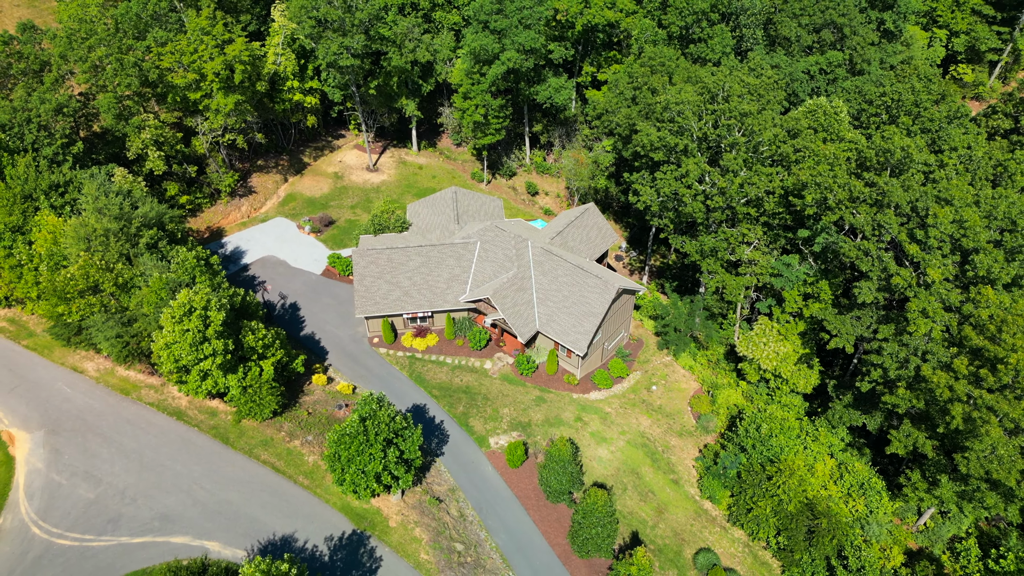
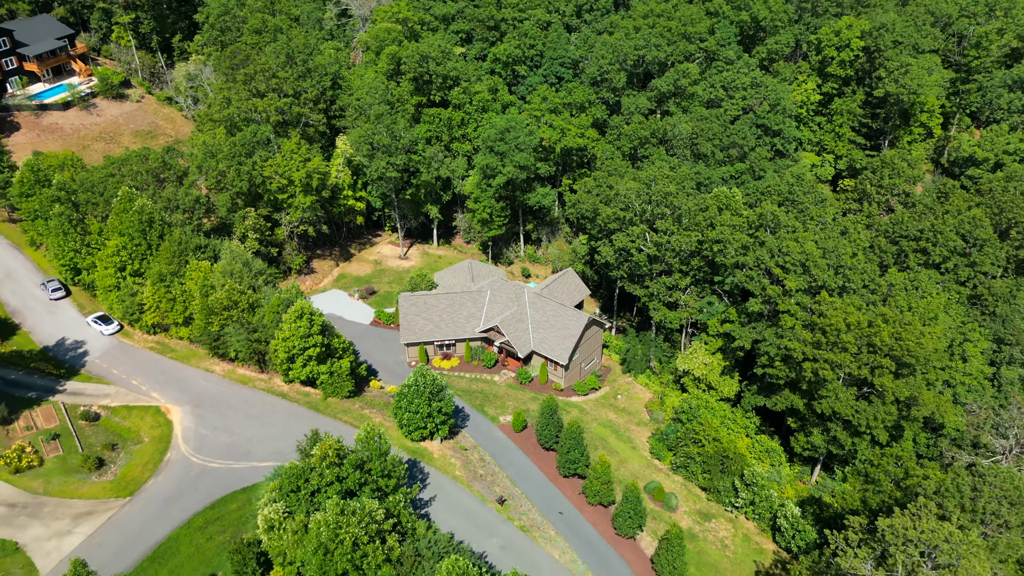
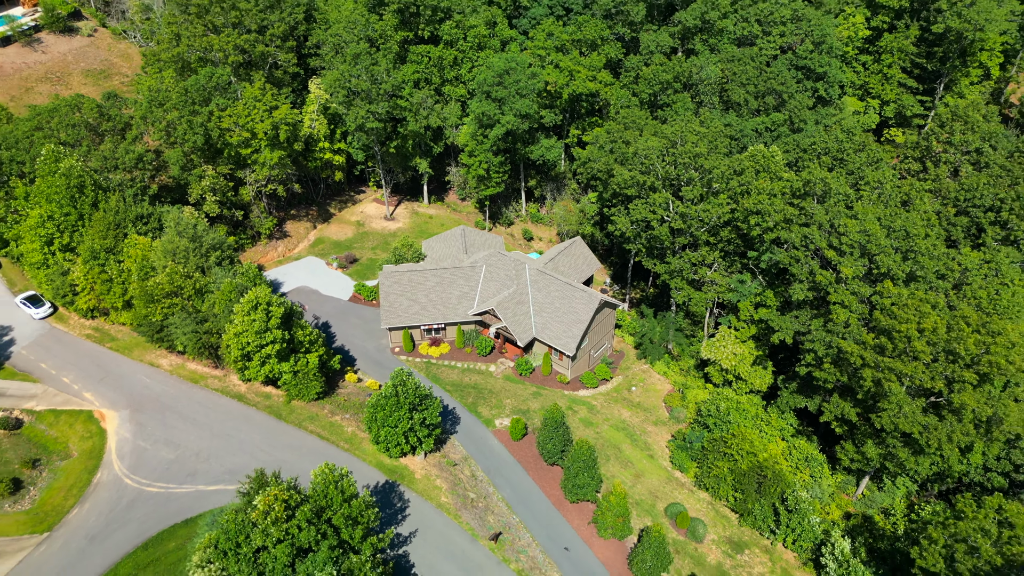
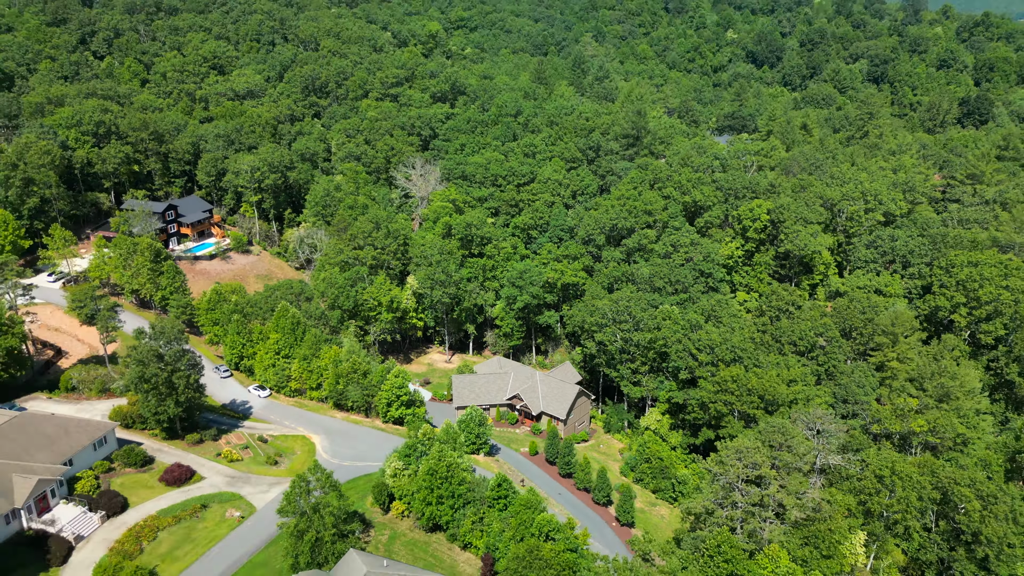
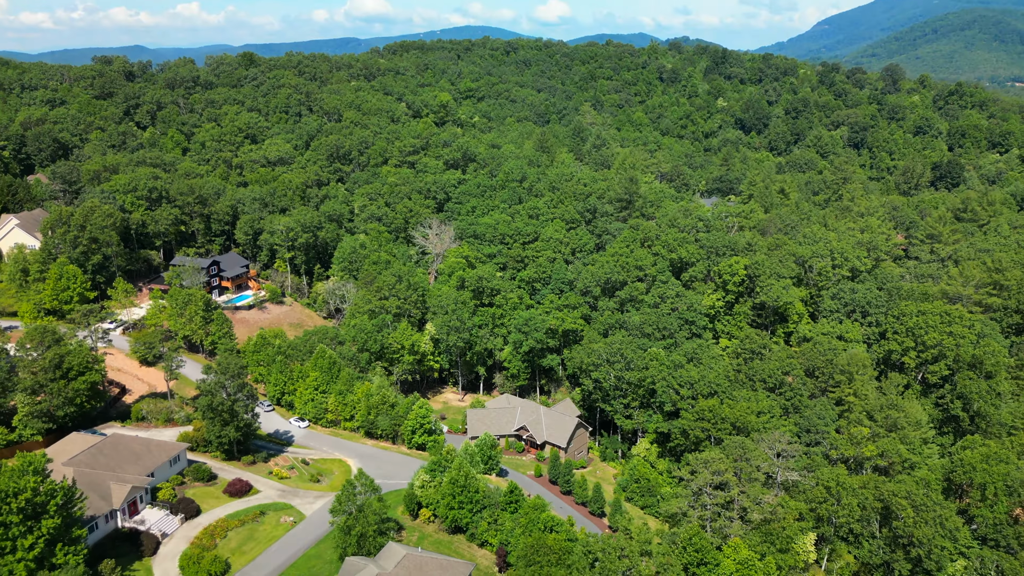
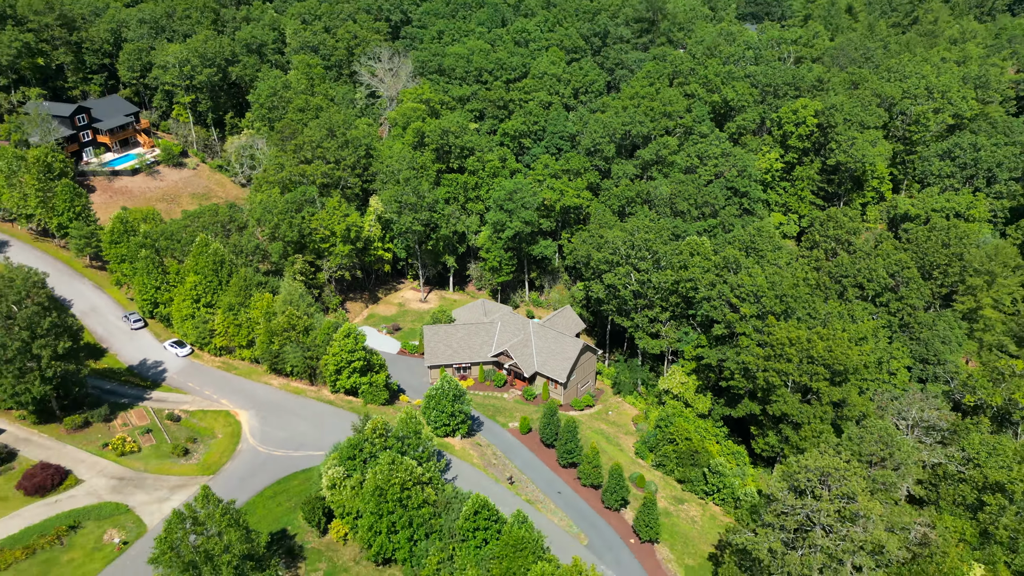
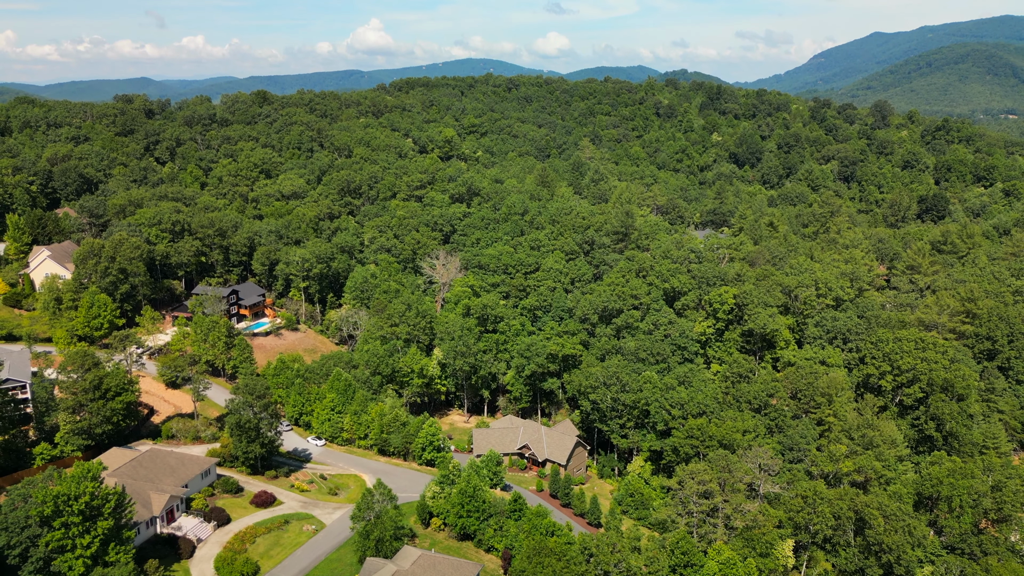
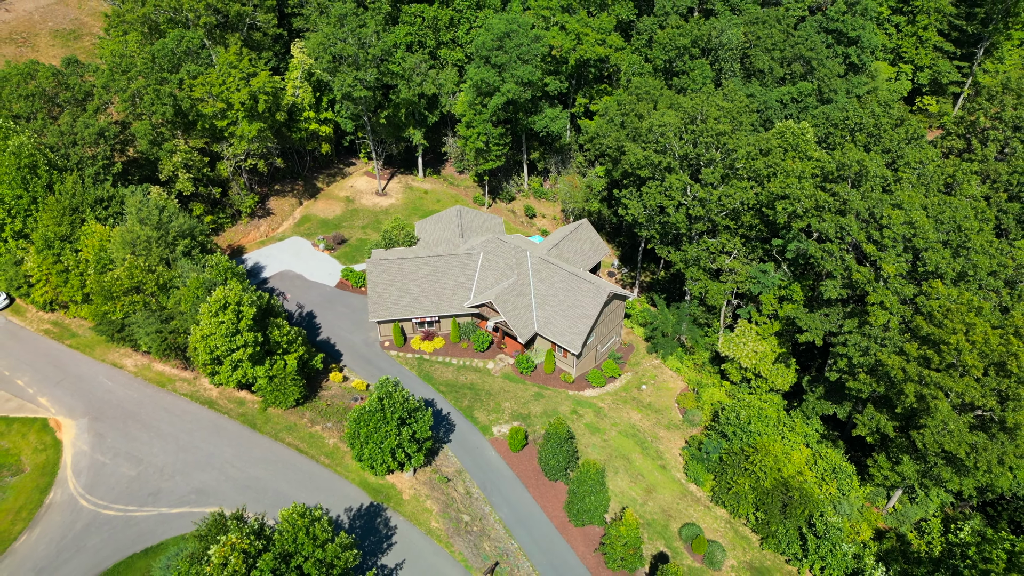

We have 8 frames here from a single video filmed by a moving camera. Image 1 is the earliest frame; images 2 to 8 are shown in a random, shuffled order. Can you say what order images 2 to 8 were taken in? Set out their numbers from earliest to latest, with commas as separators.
8, 3, 2, 6, 4, 5, 7
